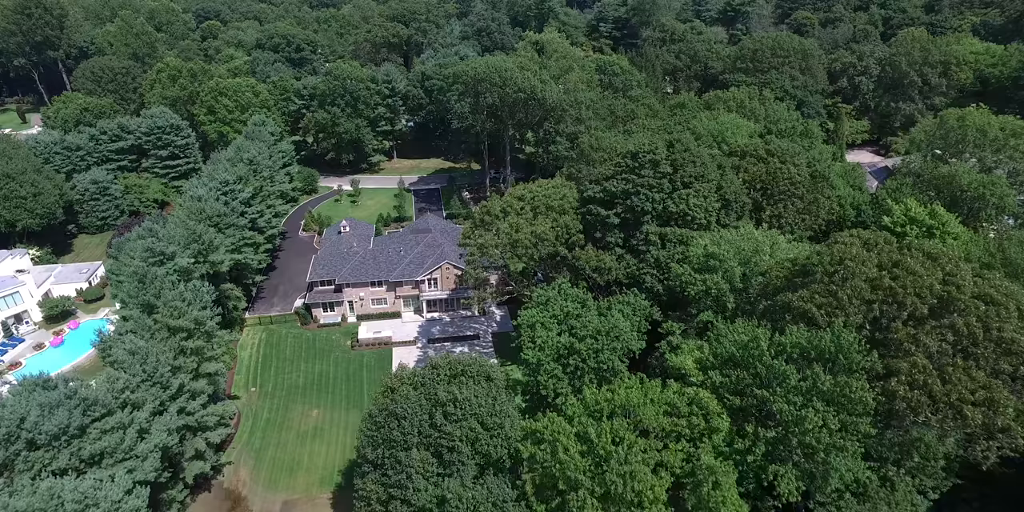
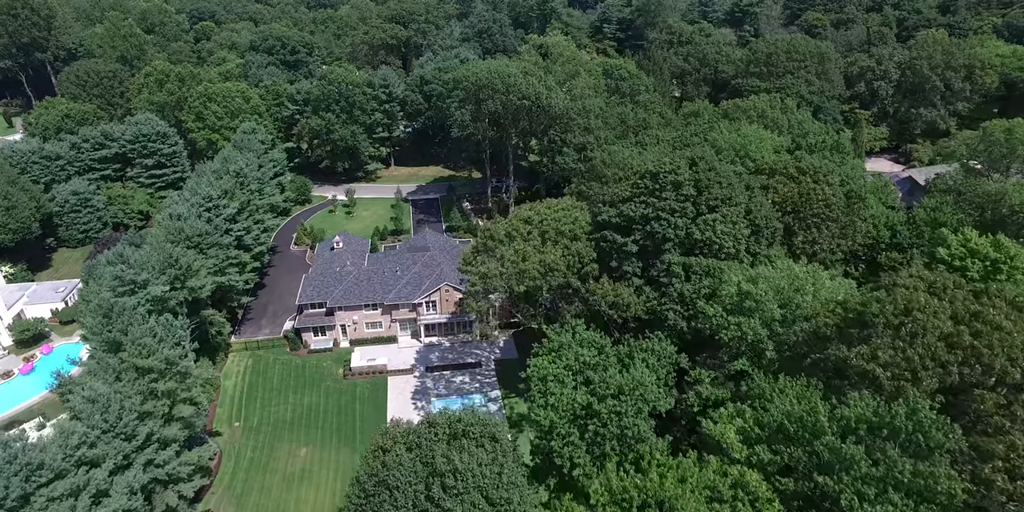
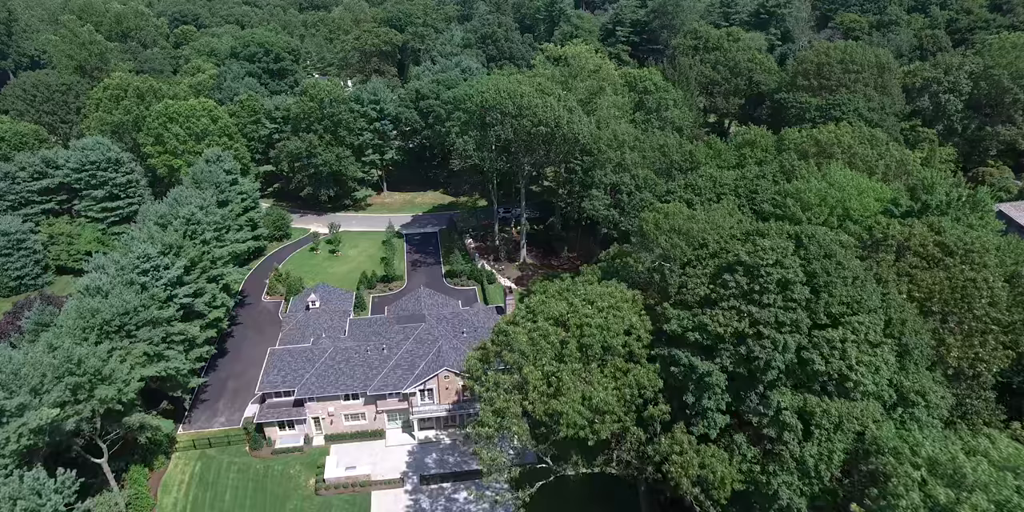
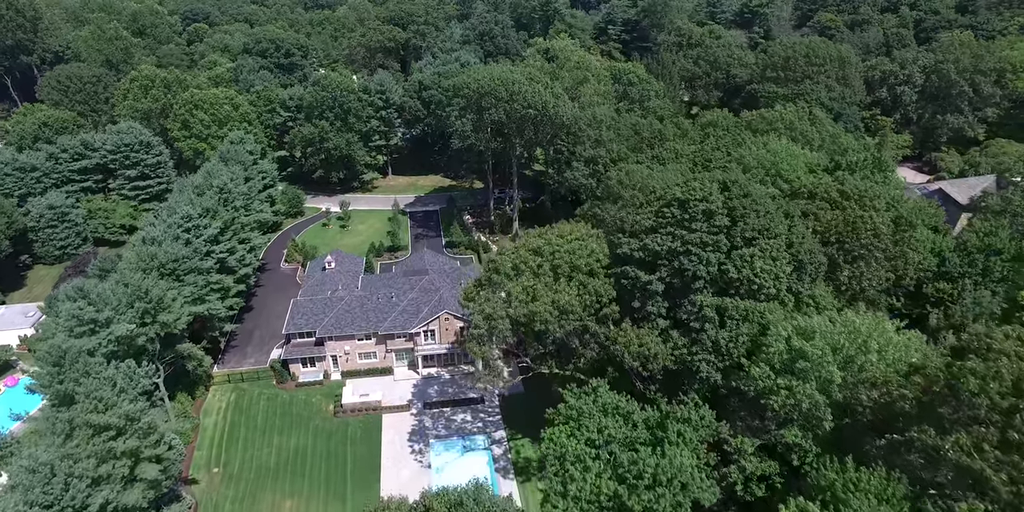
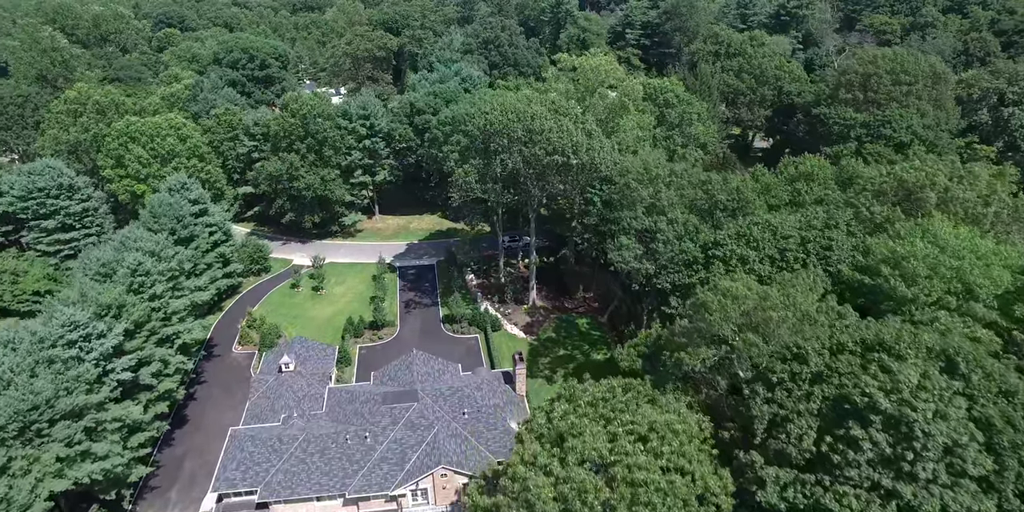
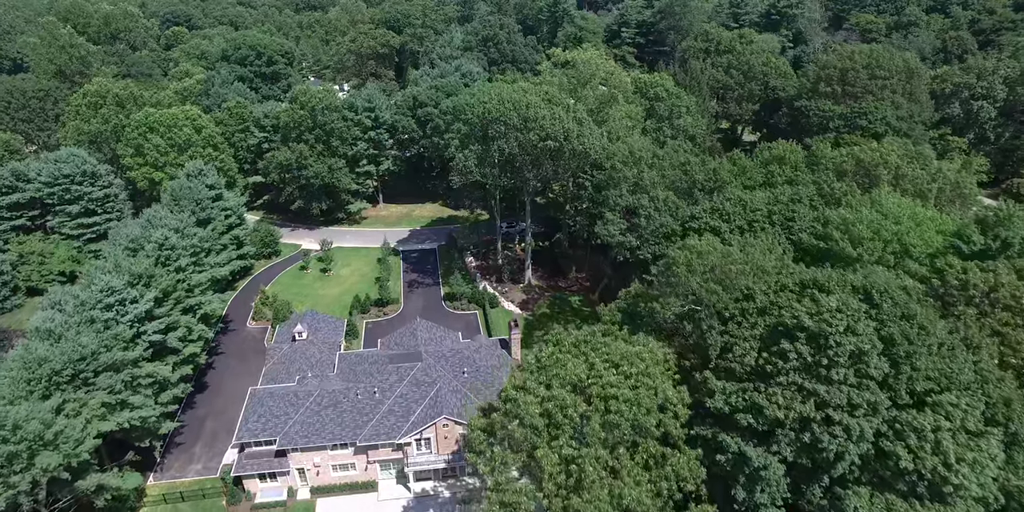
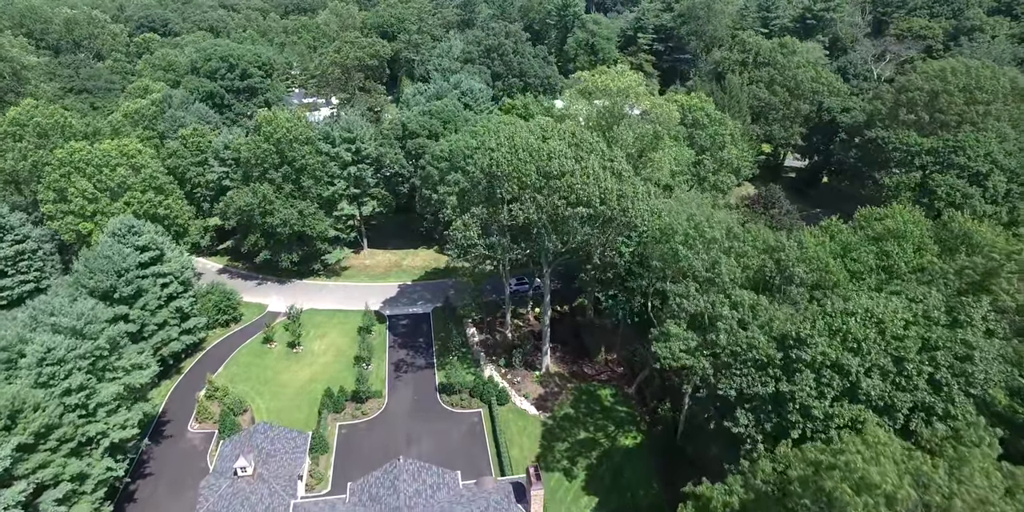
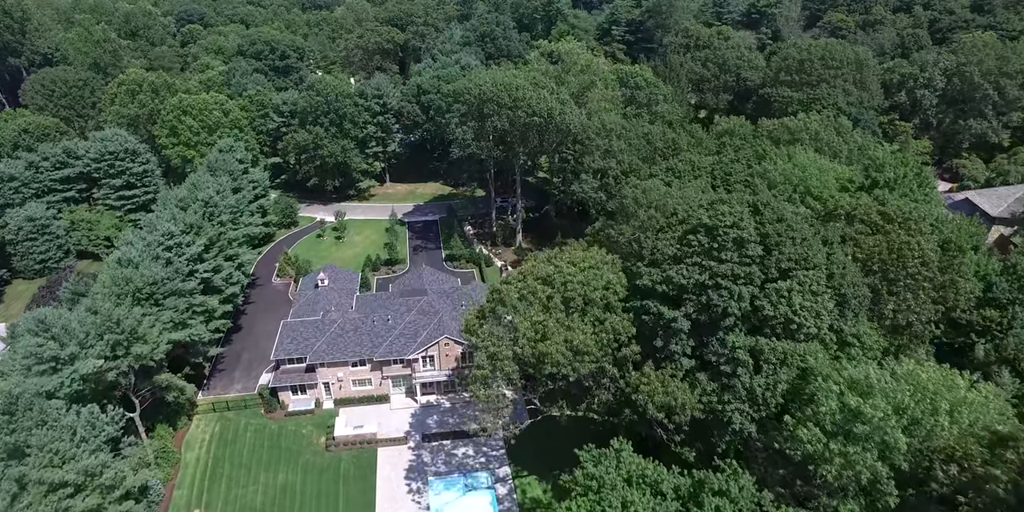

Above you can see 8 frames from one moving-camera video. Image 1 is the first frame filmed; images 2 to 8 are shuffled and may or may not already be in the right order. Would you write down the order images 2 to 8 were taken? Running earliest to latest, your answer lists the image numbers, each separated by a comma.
2, 4, 8, 3, 6, 5, 7
